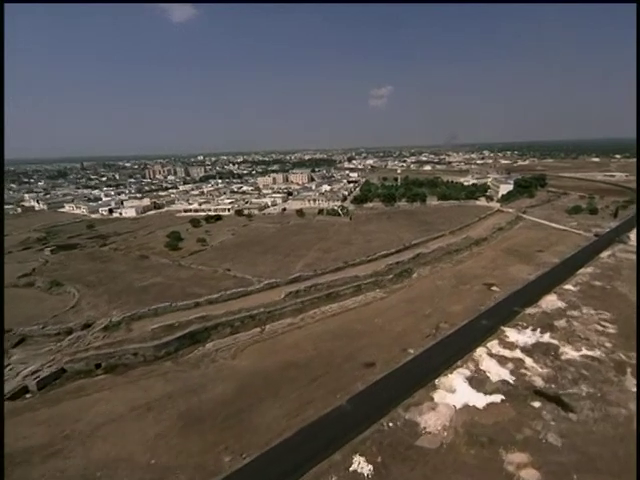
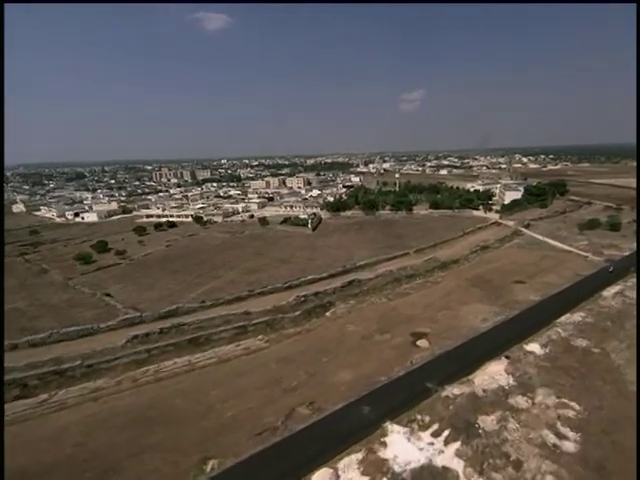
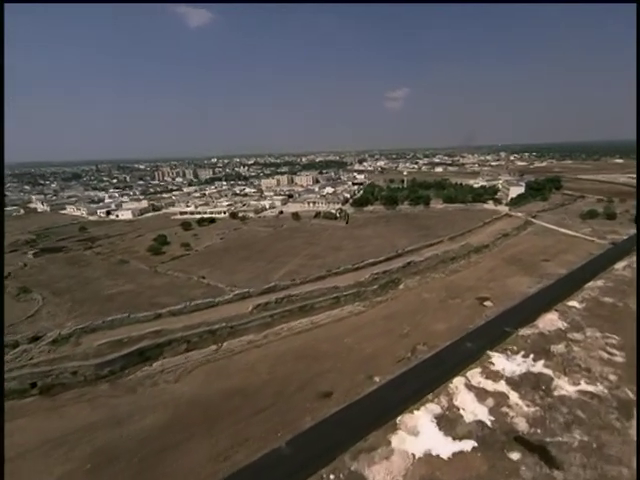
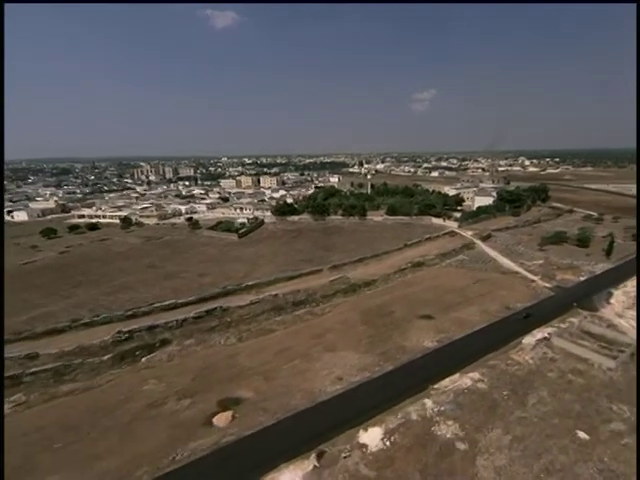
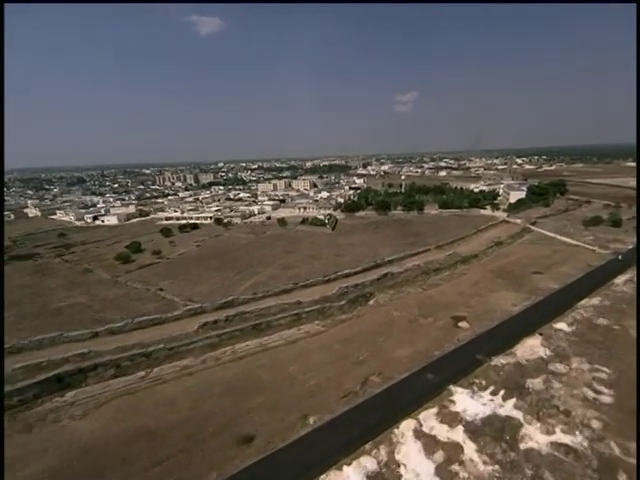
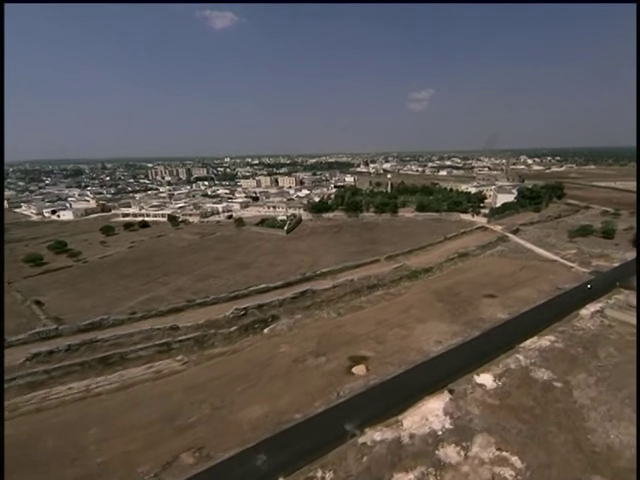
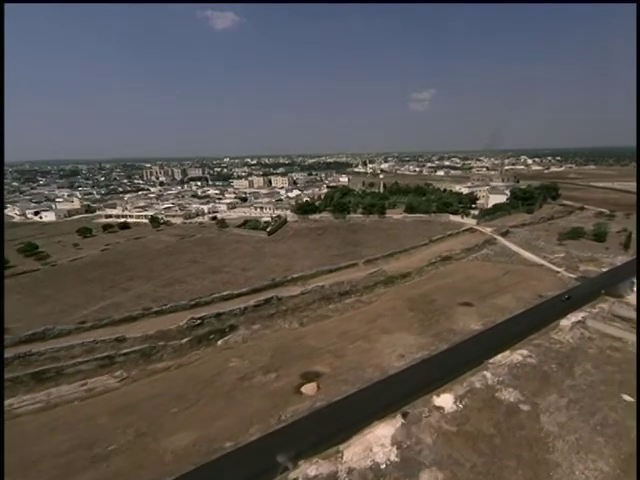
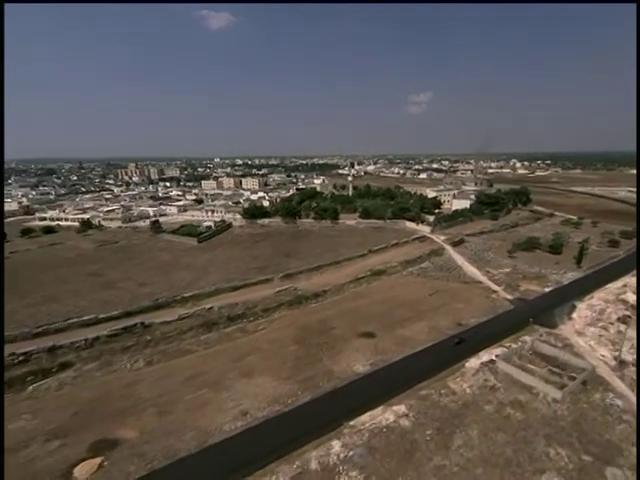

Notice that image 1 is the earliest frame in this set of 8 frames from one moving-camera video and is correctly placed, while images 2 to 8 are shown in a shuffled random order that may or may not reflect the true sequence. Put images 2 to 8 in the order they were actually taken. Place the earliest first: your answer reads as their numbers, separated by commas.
3, 5, 2, 6, 7, 4, 8
